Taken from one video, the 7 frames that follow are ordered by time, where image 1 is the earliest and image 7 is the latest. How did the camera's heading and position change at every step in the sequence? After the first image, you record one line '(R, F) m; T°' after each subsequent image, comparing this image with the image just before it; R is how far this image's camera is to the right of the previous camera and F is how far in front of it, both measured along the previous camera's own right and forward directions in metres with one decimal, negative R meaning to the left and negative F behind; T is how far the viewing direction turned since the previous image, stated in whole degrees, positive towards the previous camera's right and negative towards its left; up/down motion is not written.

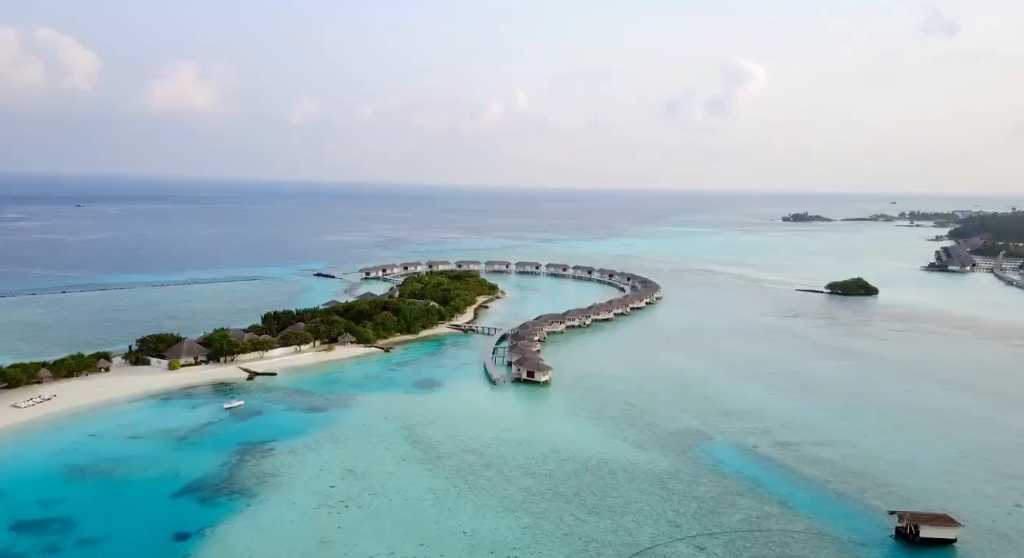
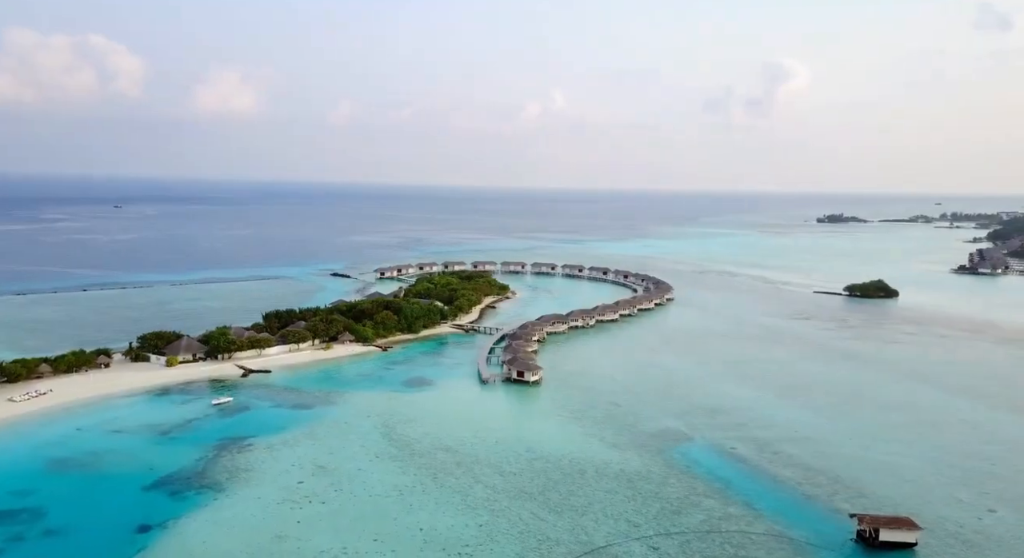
(+1.0, 0.0) m; -2°
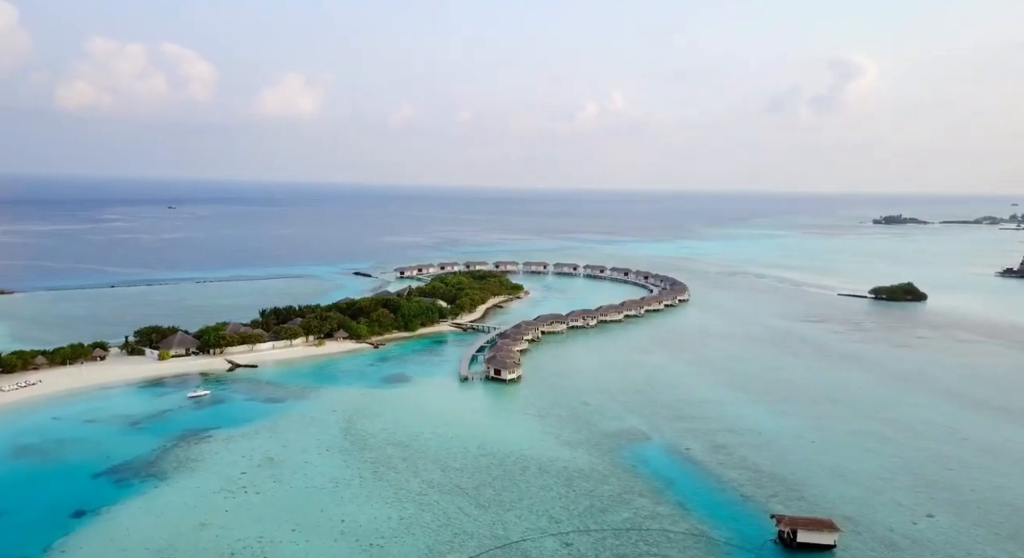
(+1.7, 0.0) m; -3°
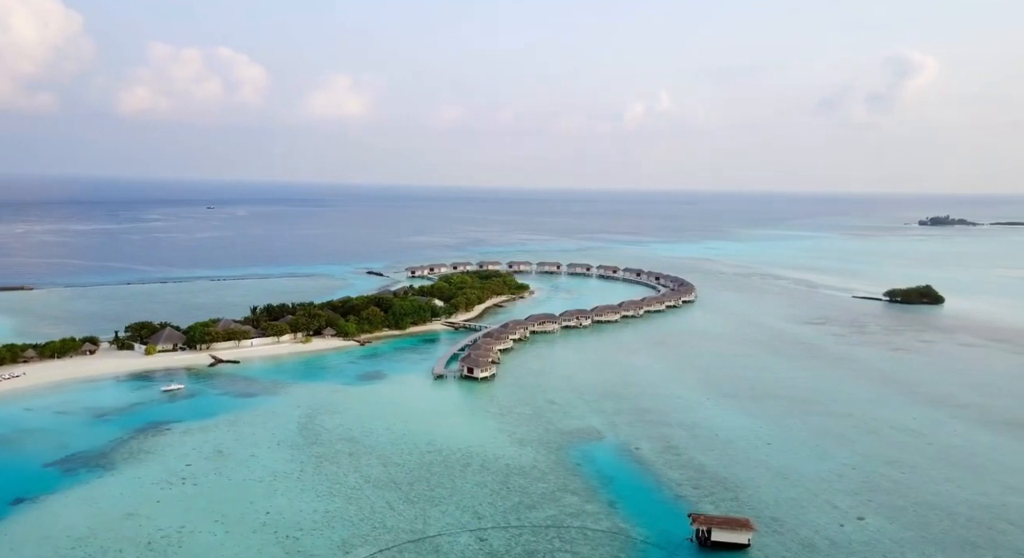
(+1.5, 0.0) m; -2°
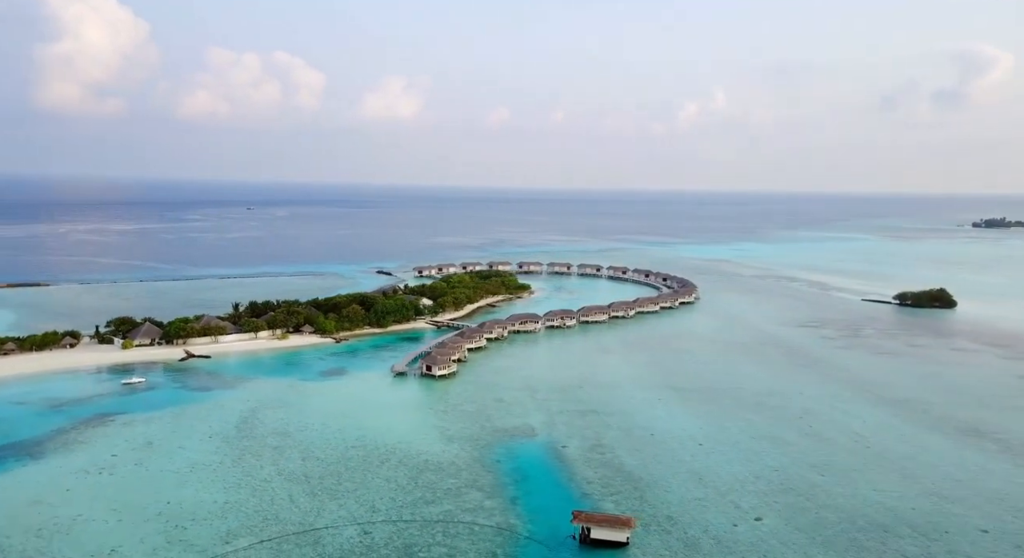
(+2.0, 0.0) m; -2°
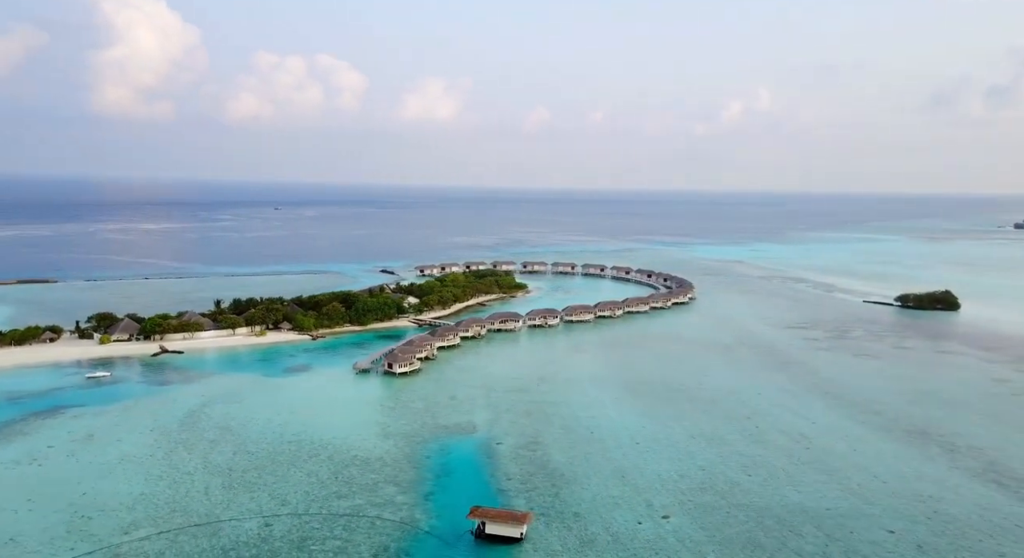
(+1.7, 0.0) m; -2°
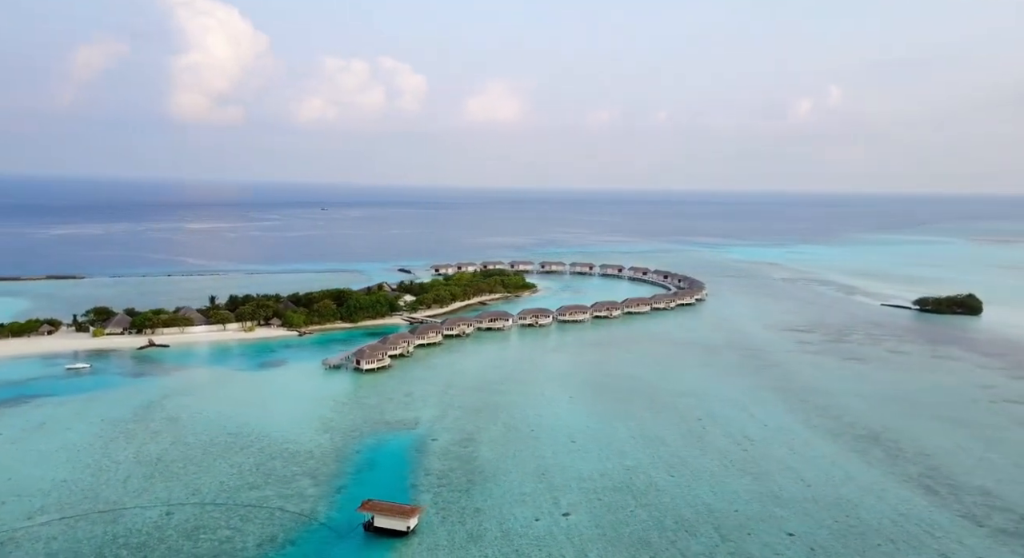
(+2.0, 0.0) m; -3°
